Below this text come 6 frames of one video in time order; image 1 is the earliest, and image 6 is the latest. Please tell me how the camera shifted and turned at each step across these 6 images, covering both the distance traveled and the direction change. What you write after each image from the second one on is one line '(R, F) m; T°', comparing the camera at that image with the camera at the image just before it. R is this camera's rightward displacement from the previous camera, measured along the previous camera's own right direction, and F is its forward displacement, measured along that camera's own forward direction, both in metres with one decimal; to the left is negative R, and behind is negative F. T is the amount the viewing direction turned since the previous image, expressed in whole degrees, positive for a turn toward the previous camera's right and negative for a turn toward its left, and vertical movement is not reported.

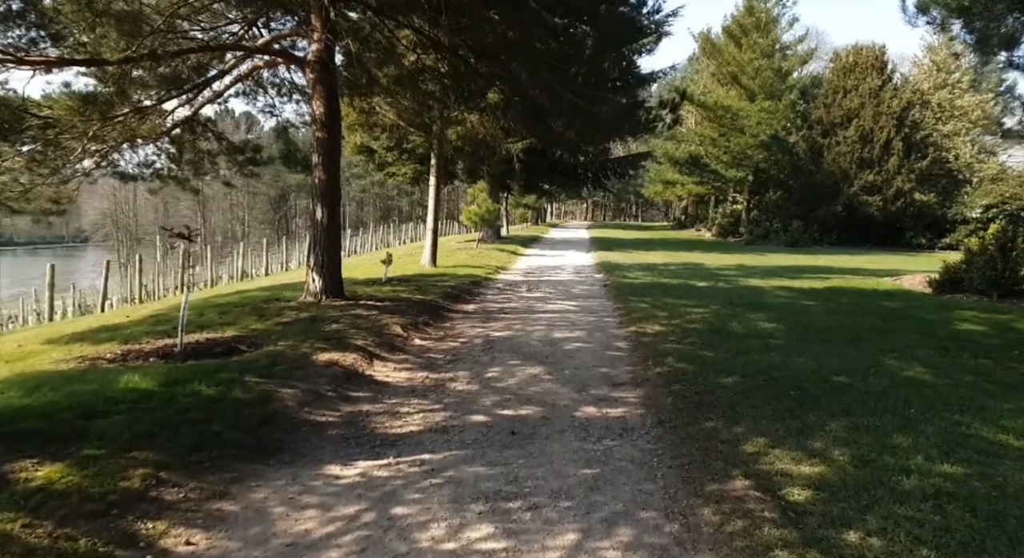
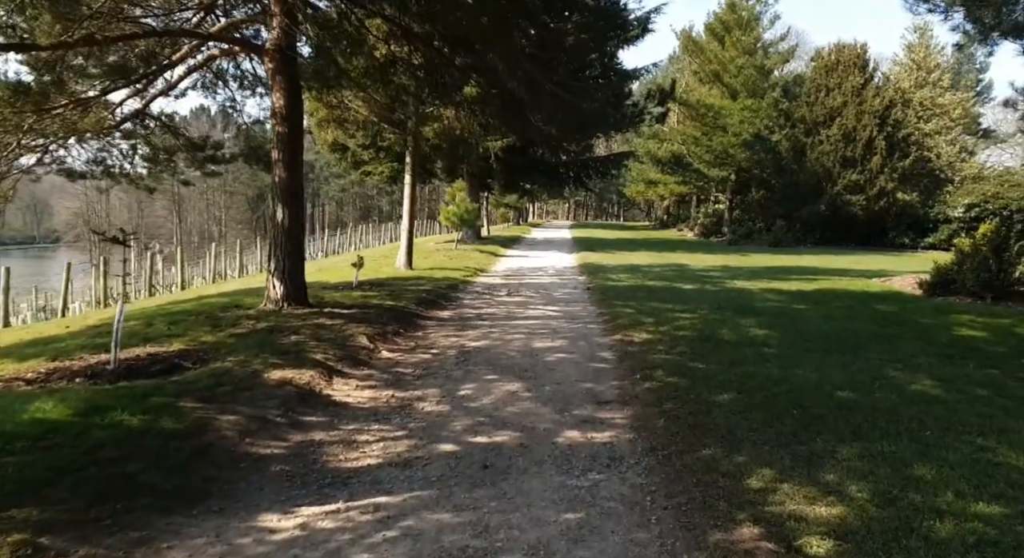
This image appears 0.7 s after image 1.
(+0.1, +0.6) m; +1°
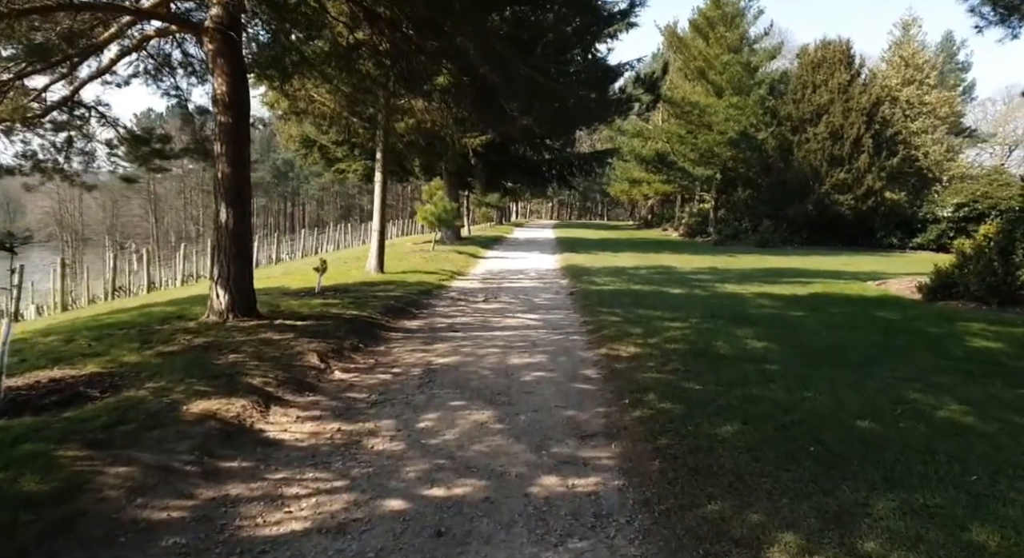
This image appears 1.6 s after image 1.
(+0.1, +0.9) m; +1°
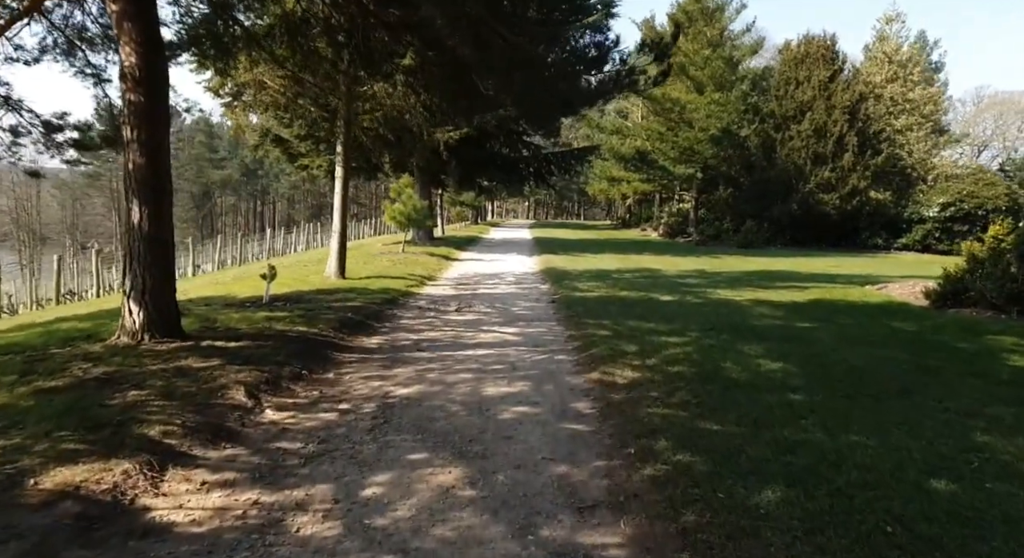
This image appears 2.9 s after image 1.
(0.0, +1.3) m; +2°
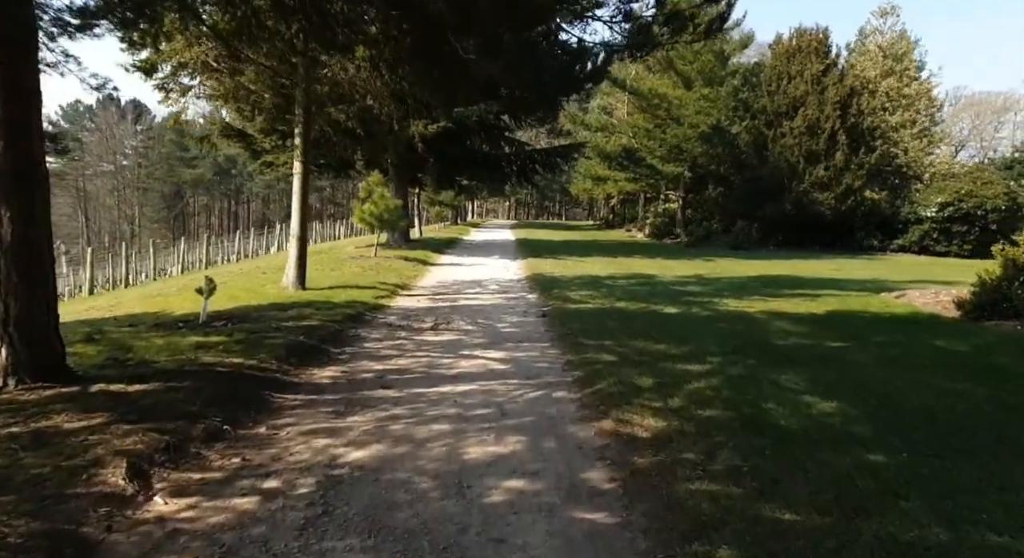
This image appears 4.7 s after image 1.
(-0.1, +1.6) m; +2°
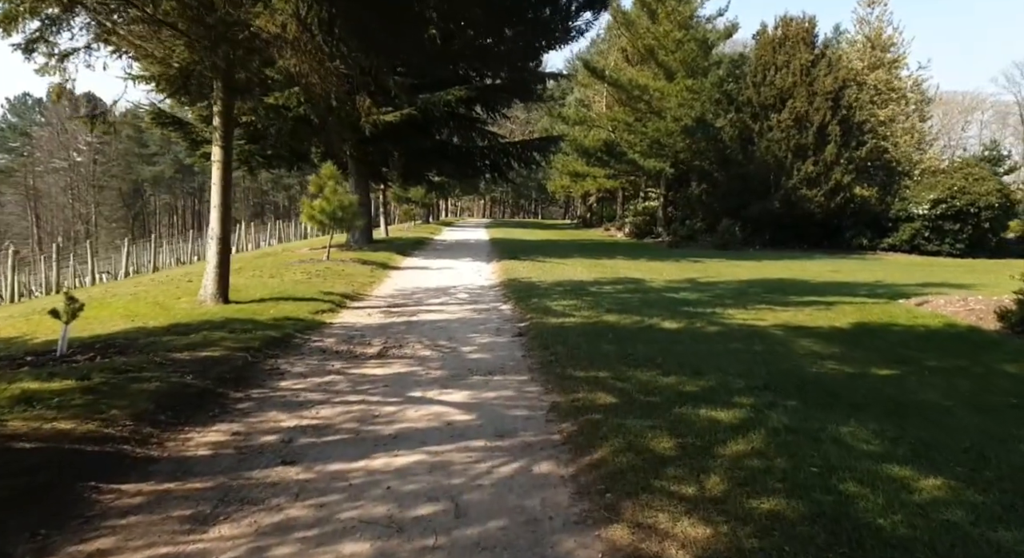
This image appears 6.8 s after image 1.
(+0.1, +2.0) m; +2°
